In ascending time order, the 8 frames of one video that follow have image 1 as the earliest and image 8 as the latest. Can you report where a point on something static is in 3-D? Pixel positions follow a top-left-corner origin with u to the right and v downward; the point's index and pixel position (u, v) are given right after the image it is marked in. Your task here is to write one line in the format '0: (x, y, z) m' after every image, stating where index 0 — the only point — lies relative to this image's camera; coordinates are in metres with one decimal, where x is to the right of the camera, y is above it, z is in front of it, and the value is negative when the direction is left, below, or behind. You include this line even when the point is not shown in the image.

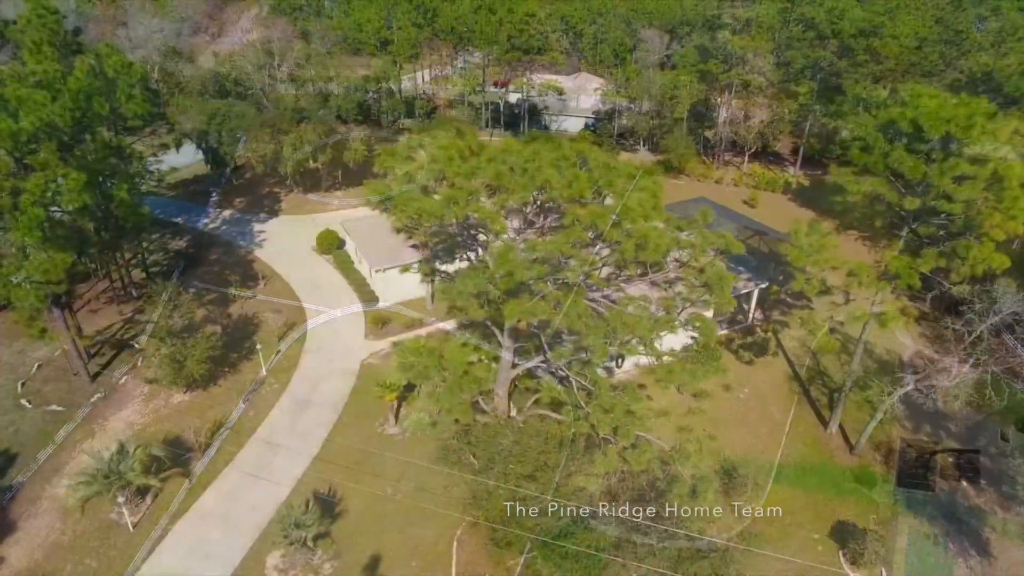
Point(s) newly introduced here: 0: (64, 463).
0: (-13.3, -5.2, +19.0) m
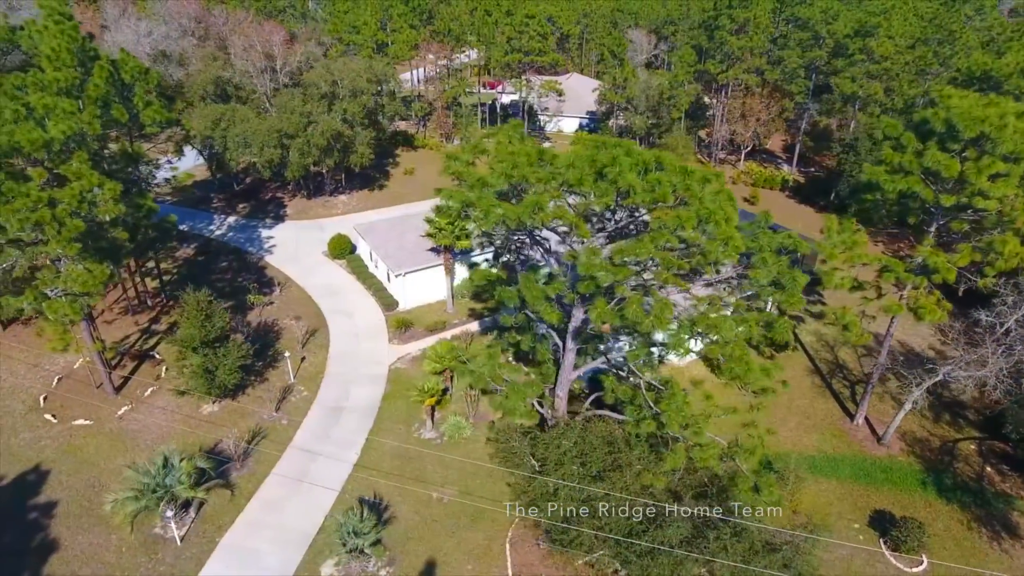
0: (-12.0, -5.5, +18.6) m
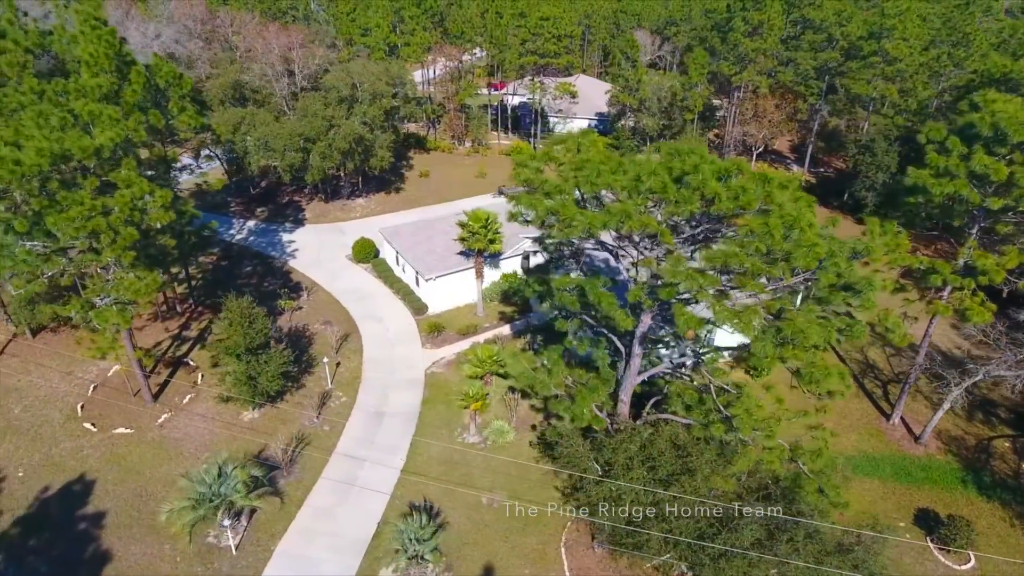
0: (-10.6, -5.7, +18.5) m
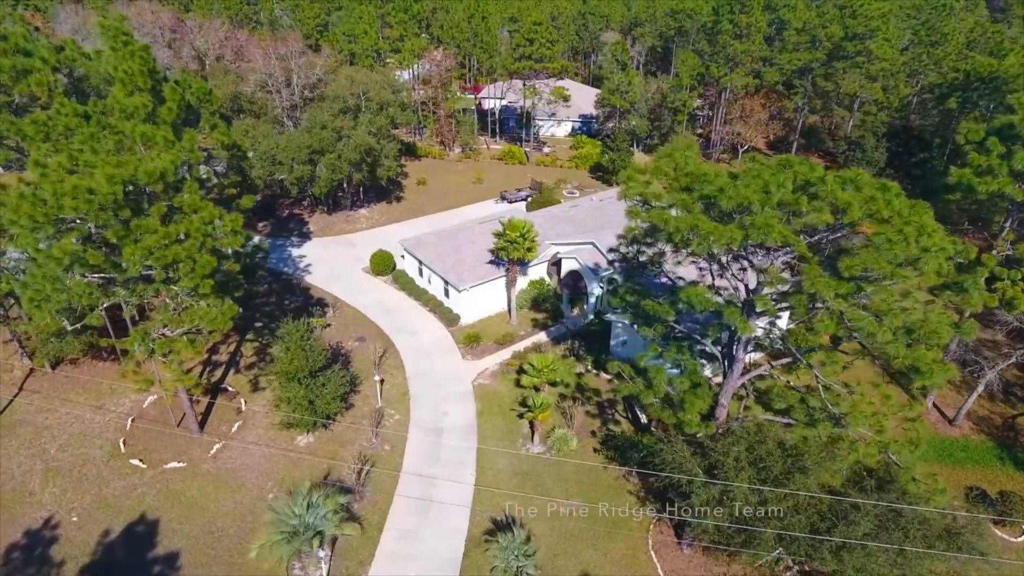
0: (-8.3, -6.5, +17.7) m
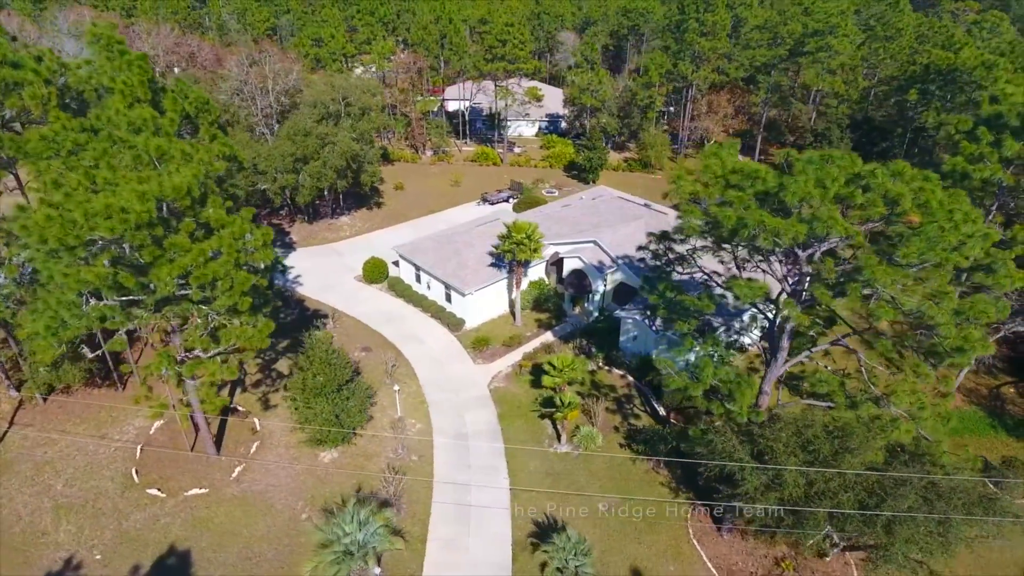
0: (-7.0, -6.9, +17.1) m
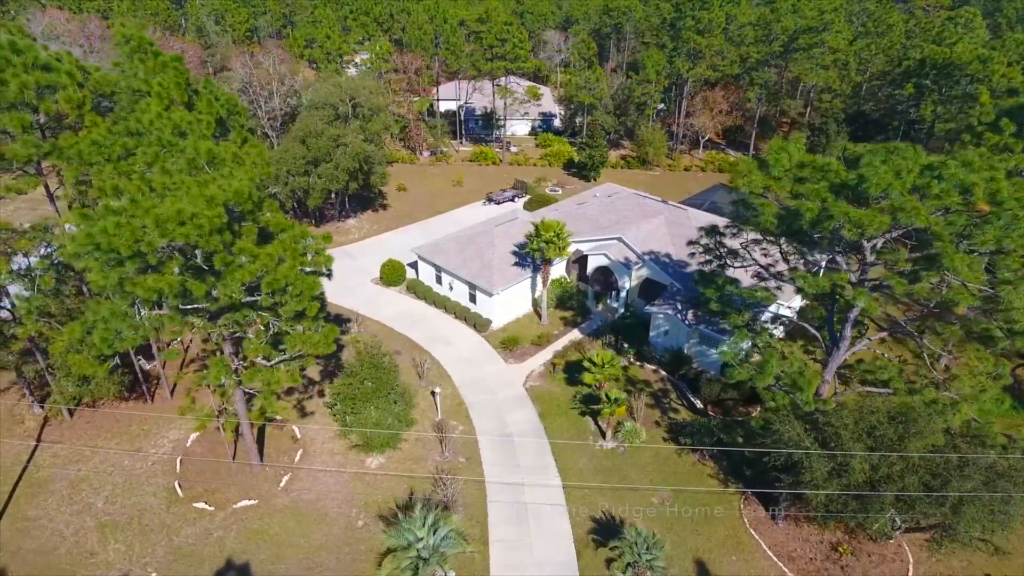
0: (-5.3, -7.1, +16.7) m
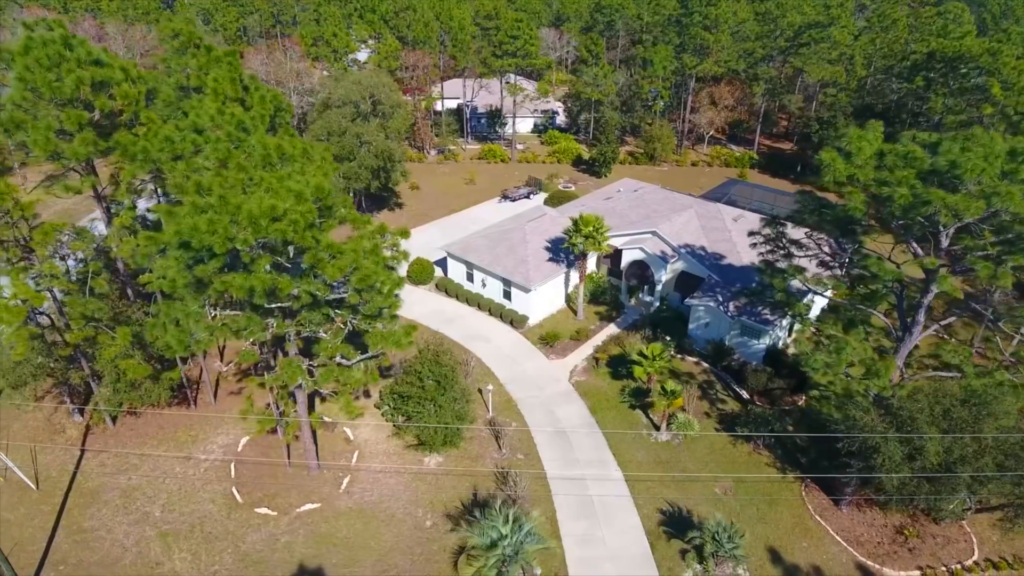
0: (-3.3, -7.0, +16.5) m
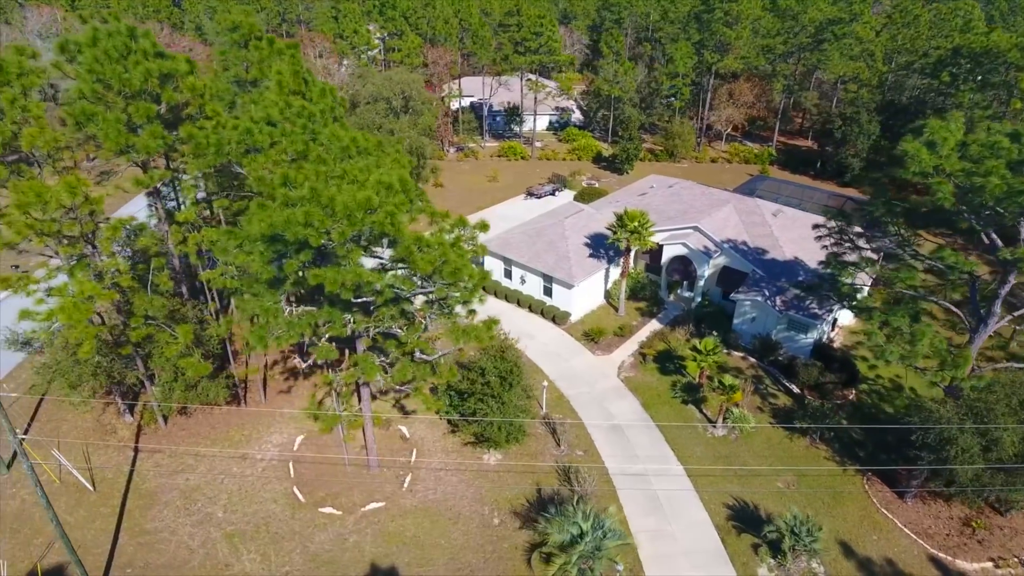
0: (-1.4, -6.9, +16.2) m
